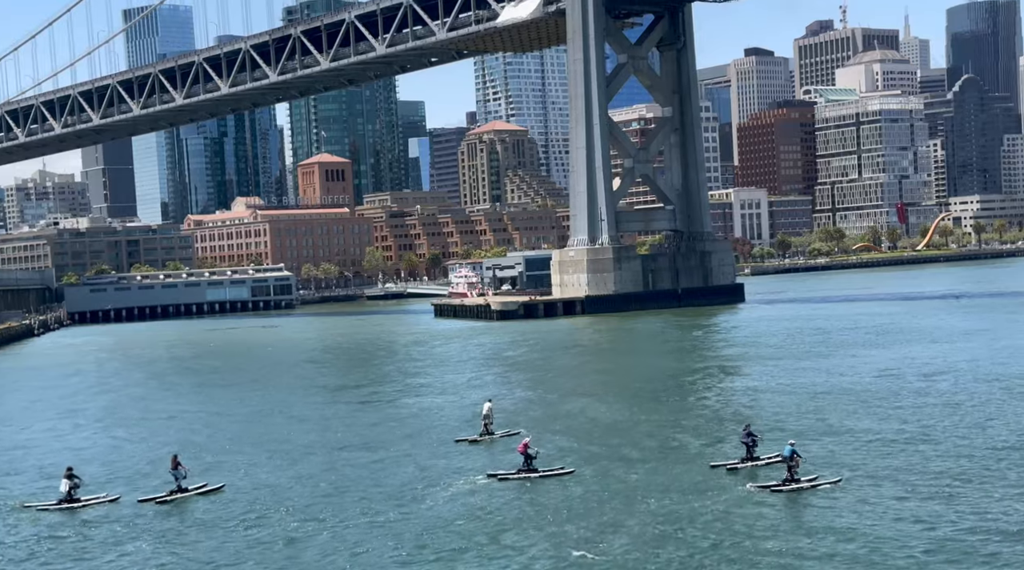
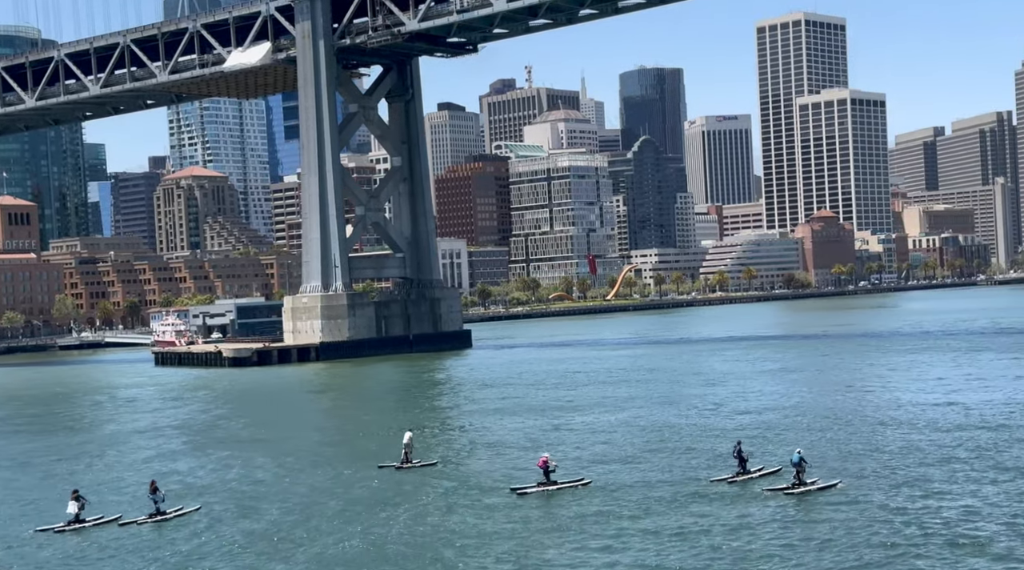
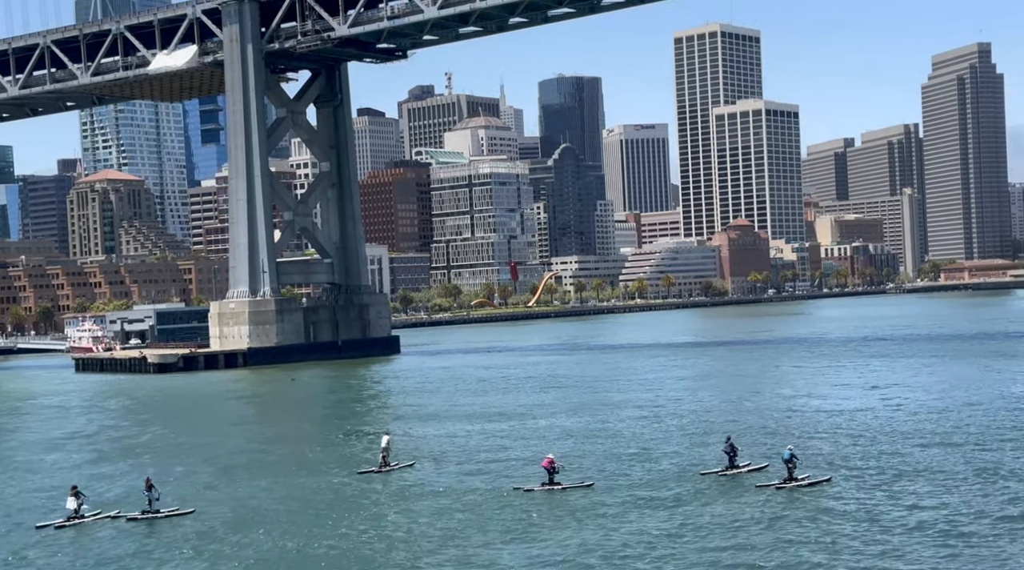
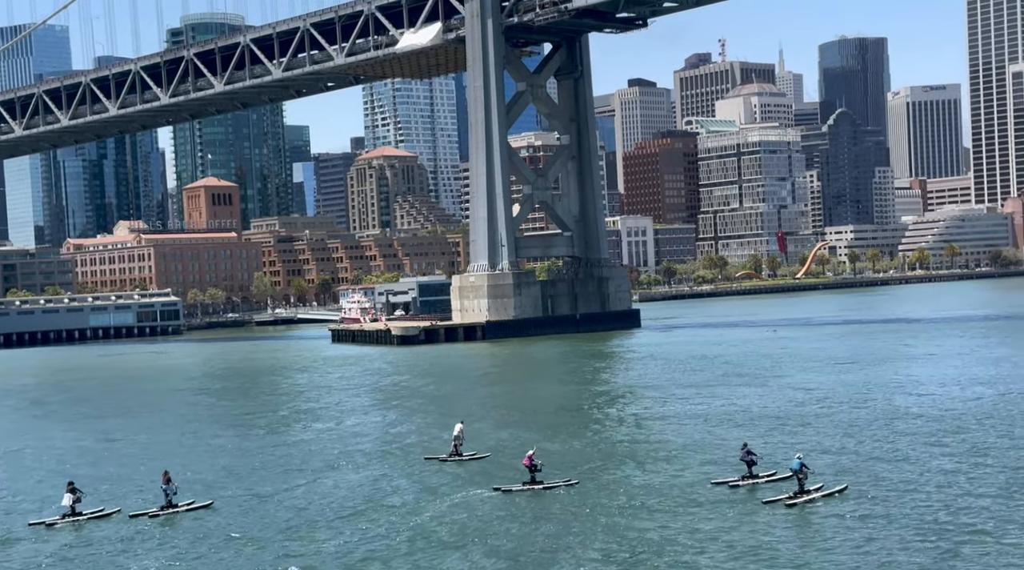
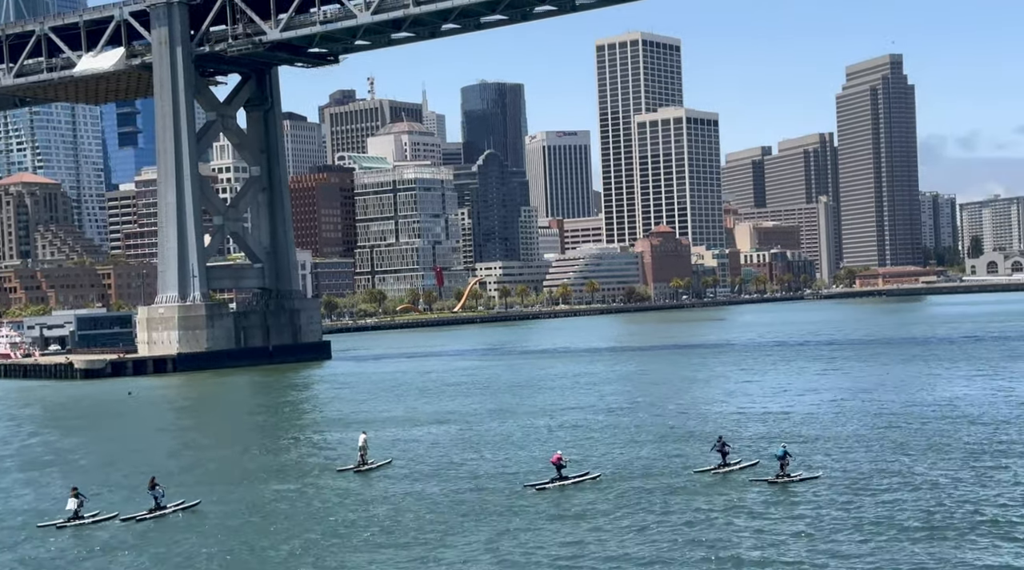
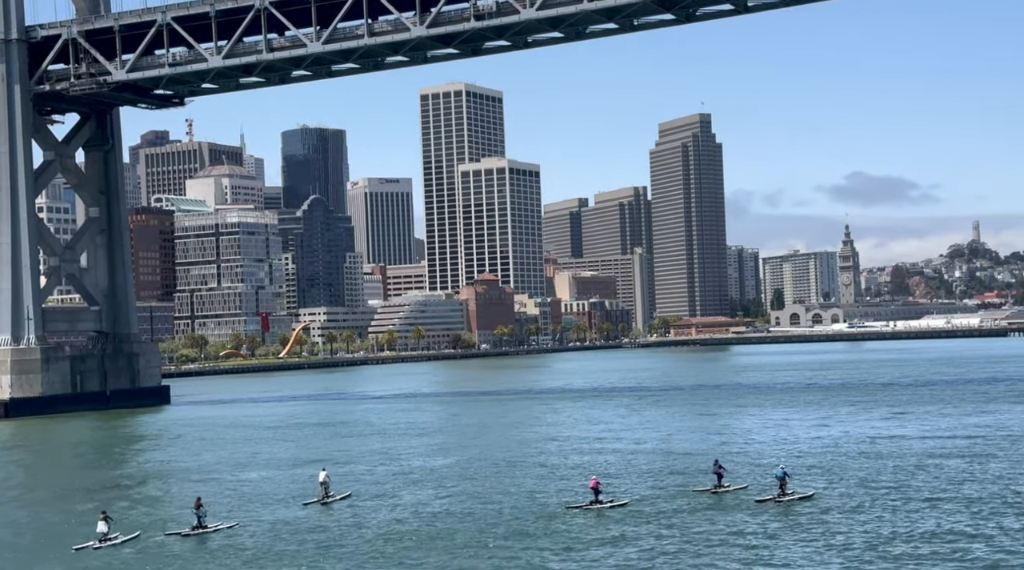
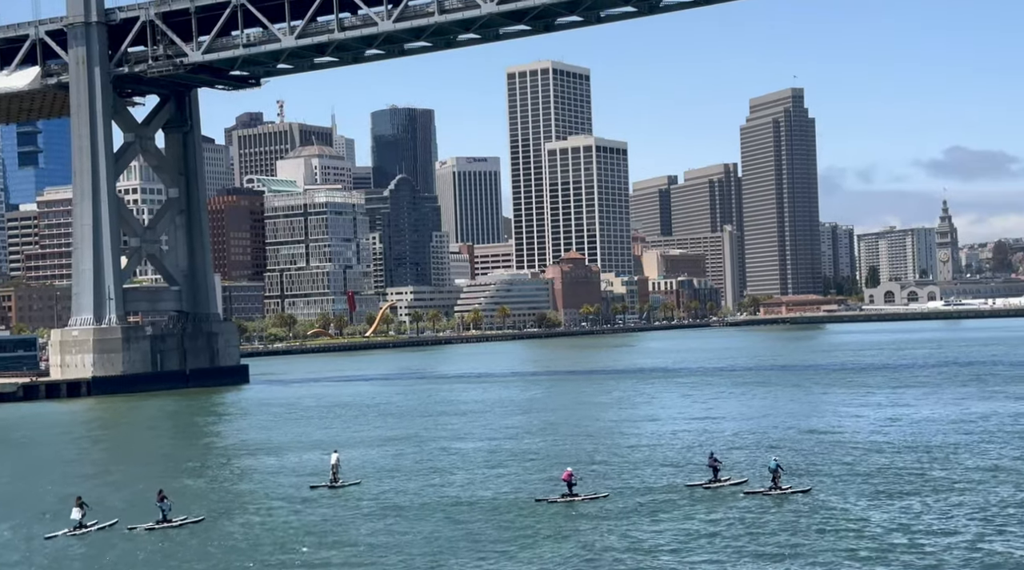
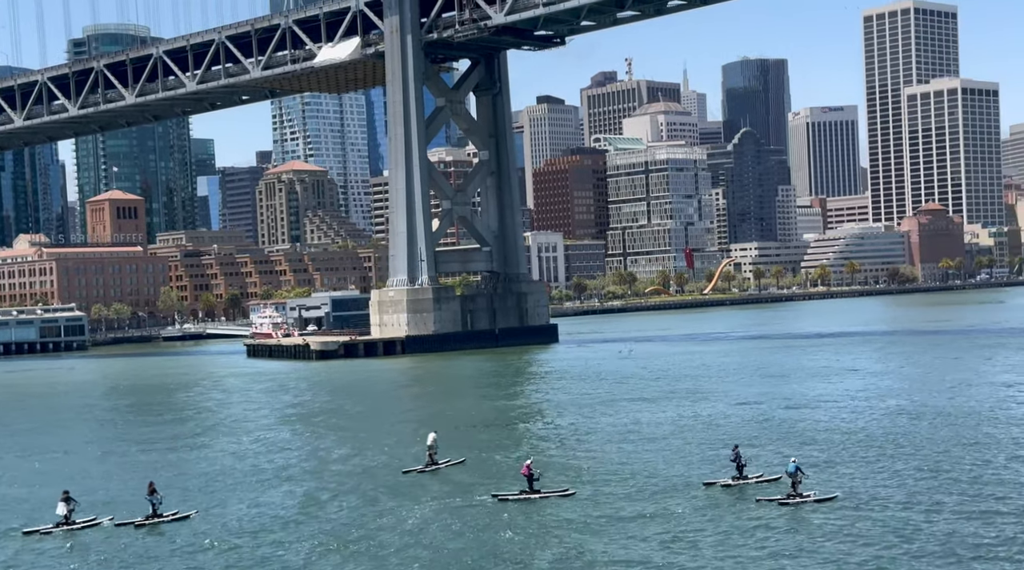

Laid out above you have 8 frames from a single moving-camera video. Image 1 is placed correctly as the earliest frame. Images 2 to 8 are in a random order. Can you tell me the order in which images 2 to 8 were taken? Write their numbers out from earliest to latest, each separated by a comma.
4, 8, 2, 3, 5, 7, 6
